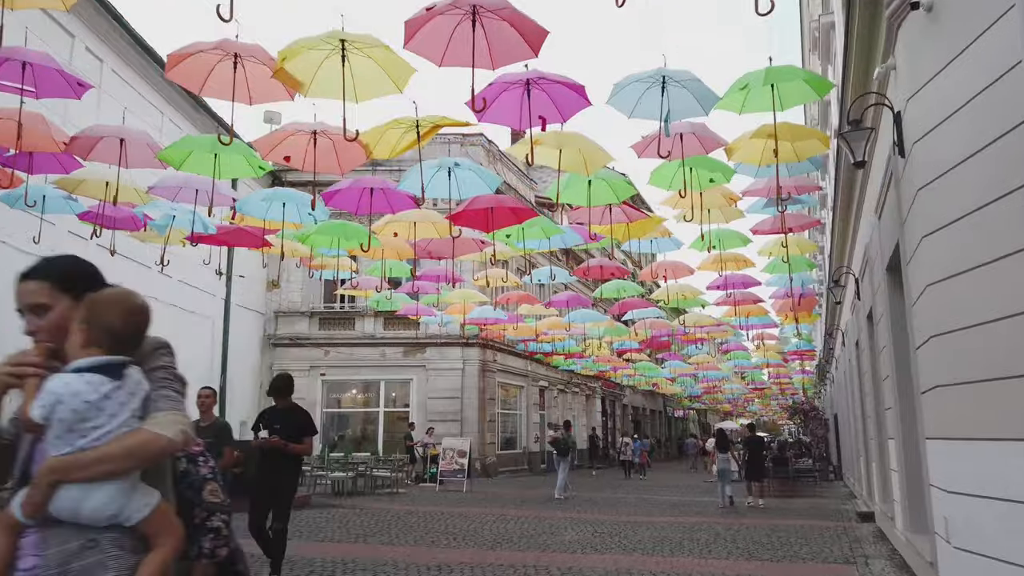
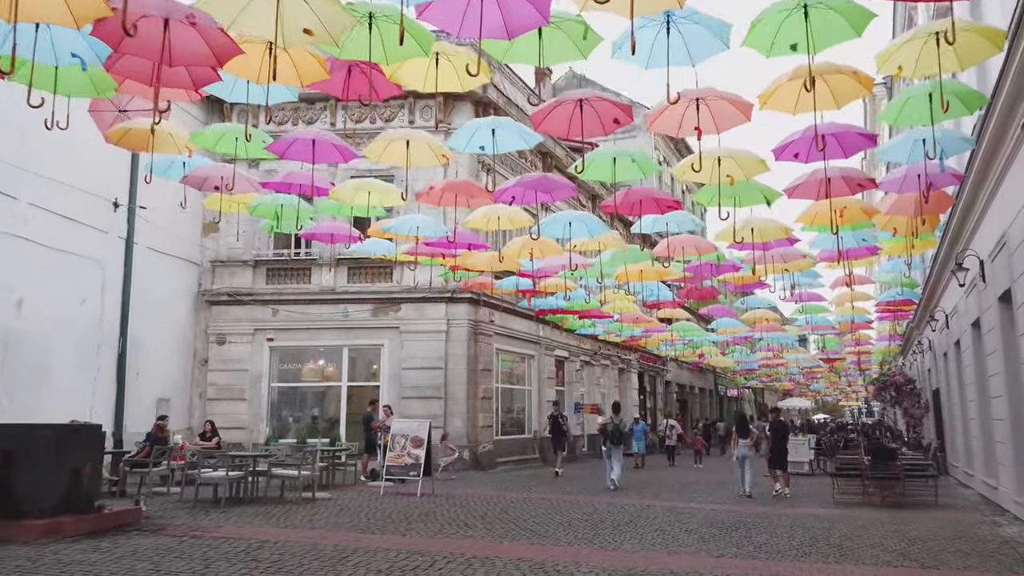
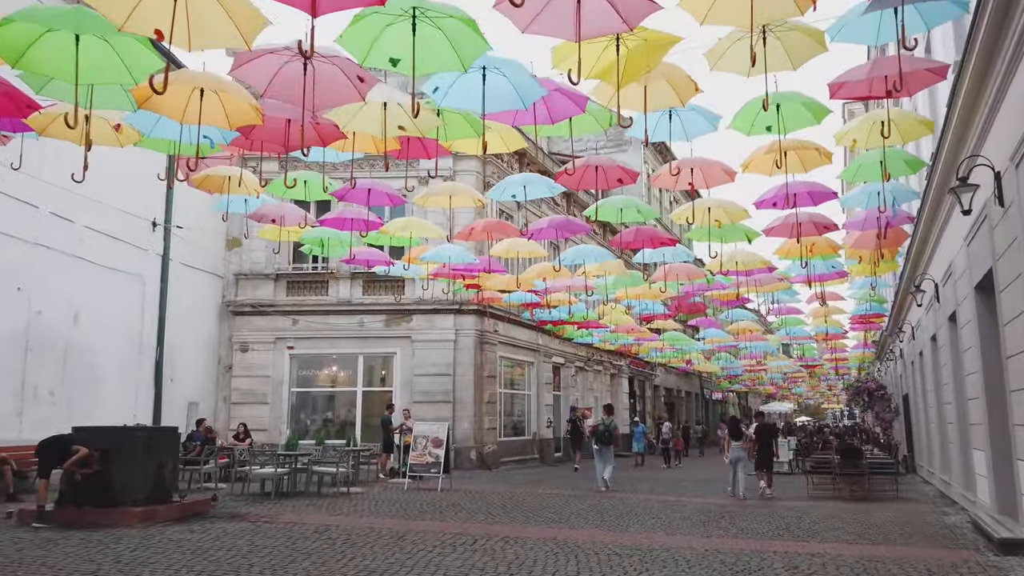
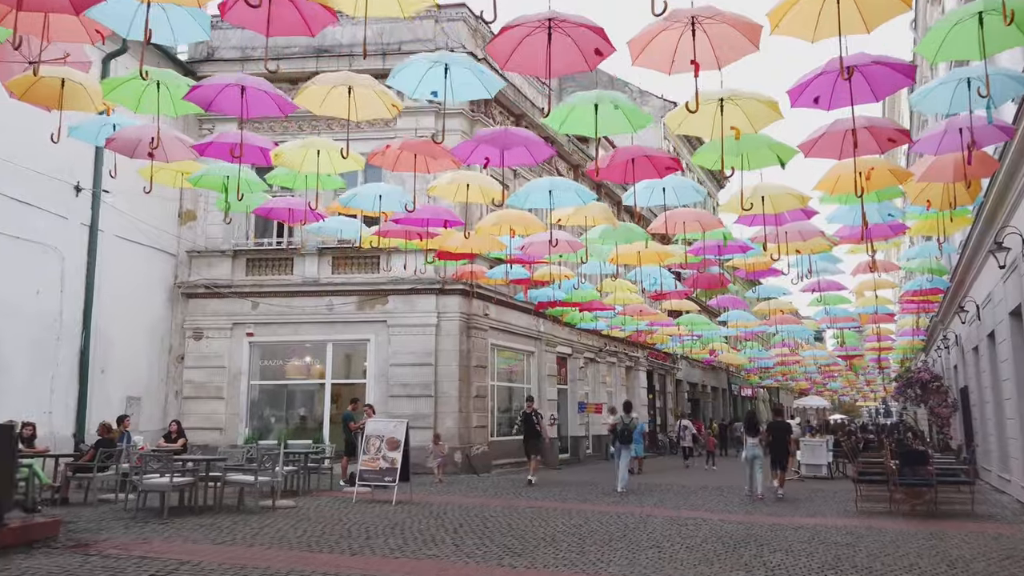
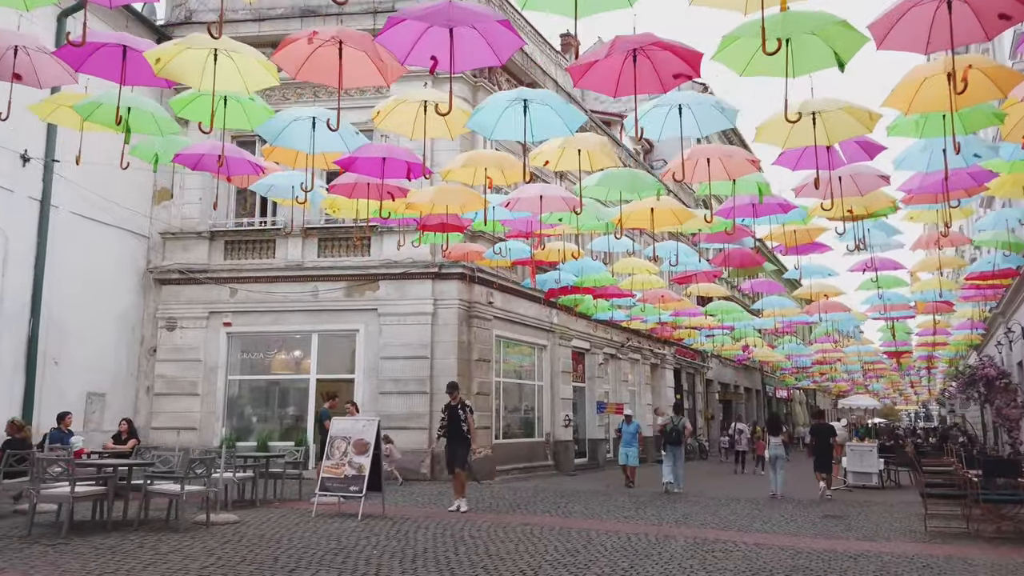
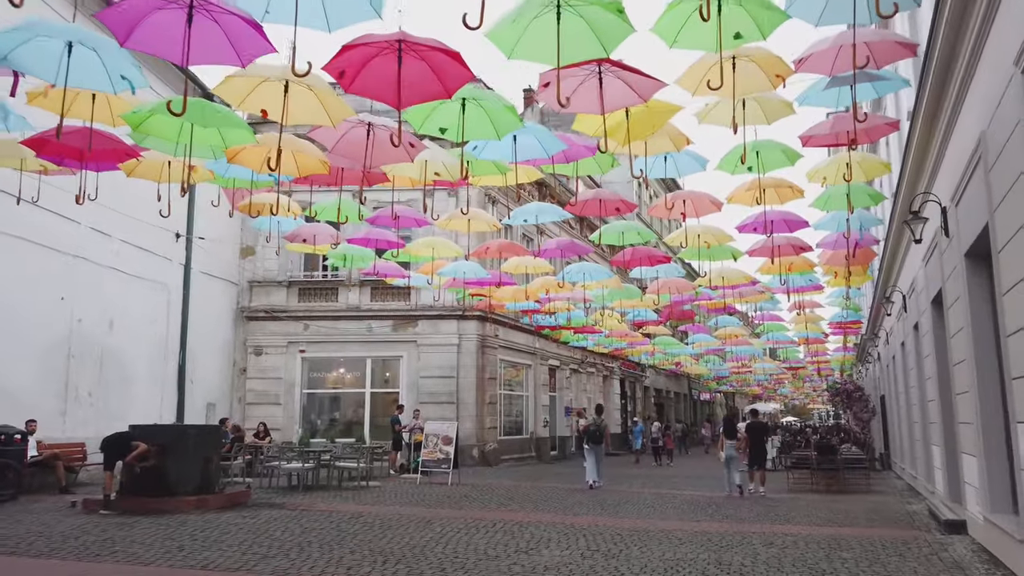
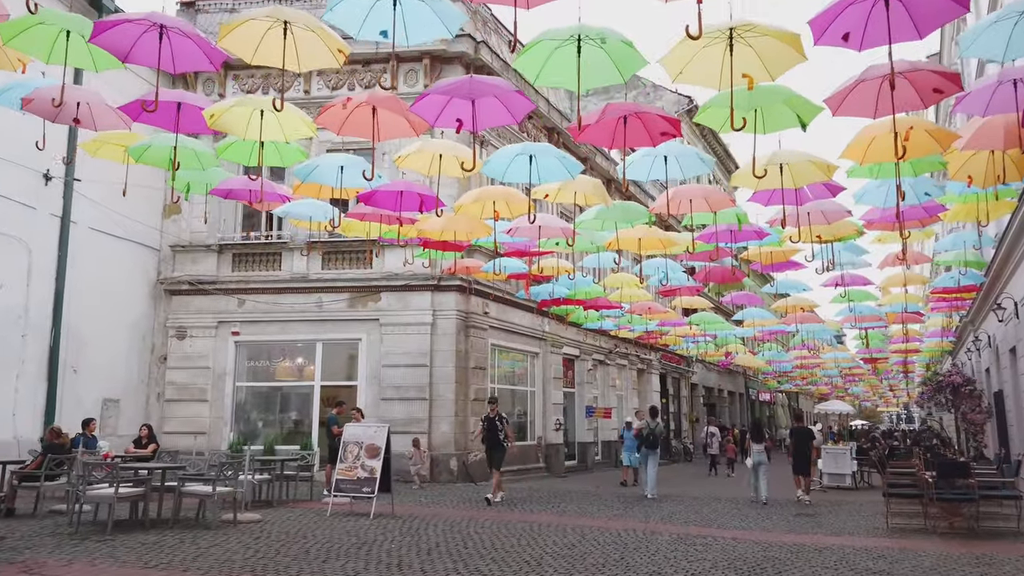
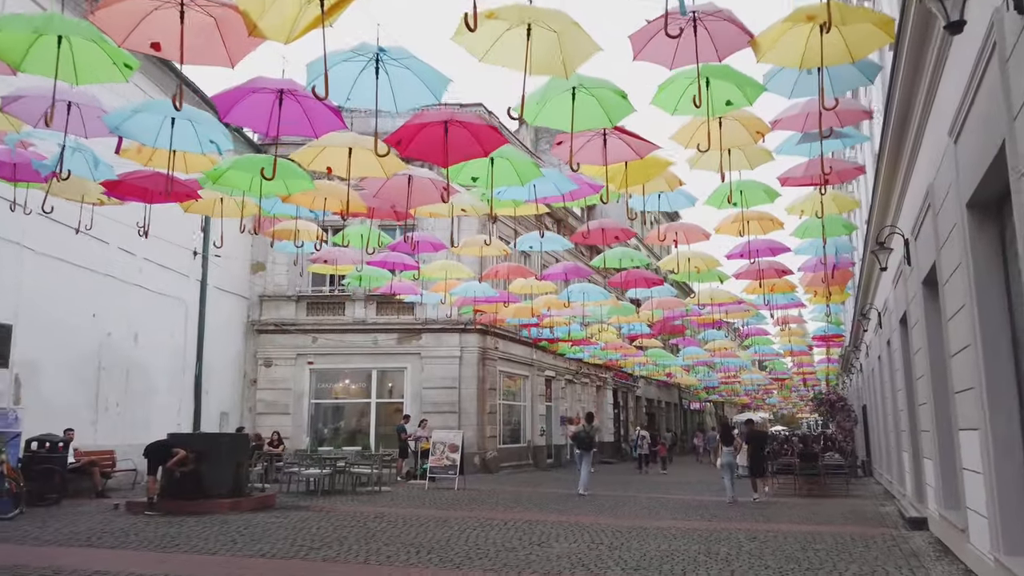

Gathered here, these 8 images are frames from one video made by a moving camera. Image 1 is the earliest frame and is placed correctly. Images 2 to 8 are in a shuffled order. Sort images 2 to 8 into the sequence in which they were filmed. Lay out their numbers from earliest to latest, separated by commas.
8, 6, 3, 2, 4, 7, 5
